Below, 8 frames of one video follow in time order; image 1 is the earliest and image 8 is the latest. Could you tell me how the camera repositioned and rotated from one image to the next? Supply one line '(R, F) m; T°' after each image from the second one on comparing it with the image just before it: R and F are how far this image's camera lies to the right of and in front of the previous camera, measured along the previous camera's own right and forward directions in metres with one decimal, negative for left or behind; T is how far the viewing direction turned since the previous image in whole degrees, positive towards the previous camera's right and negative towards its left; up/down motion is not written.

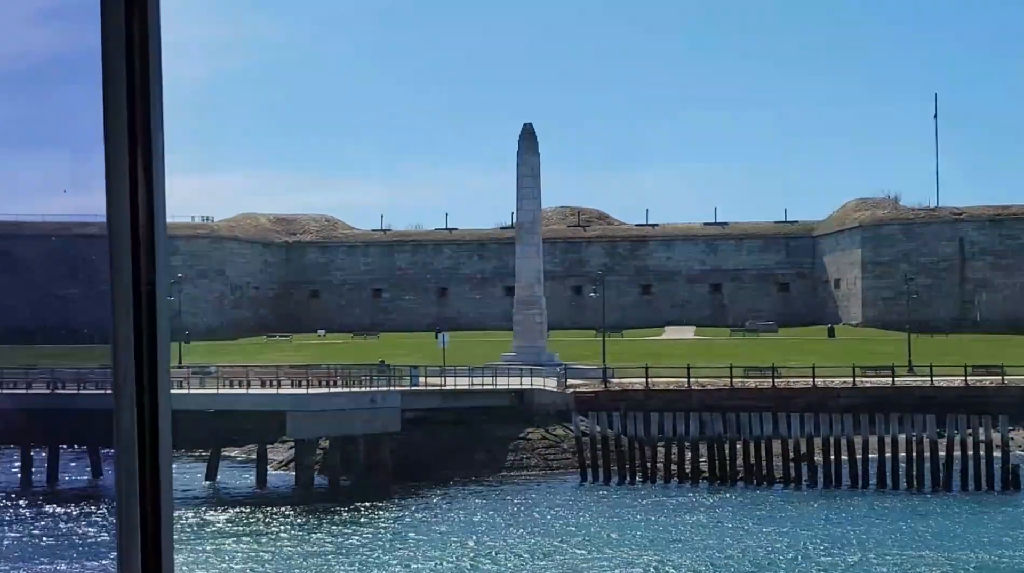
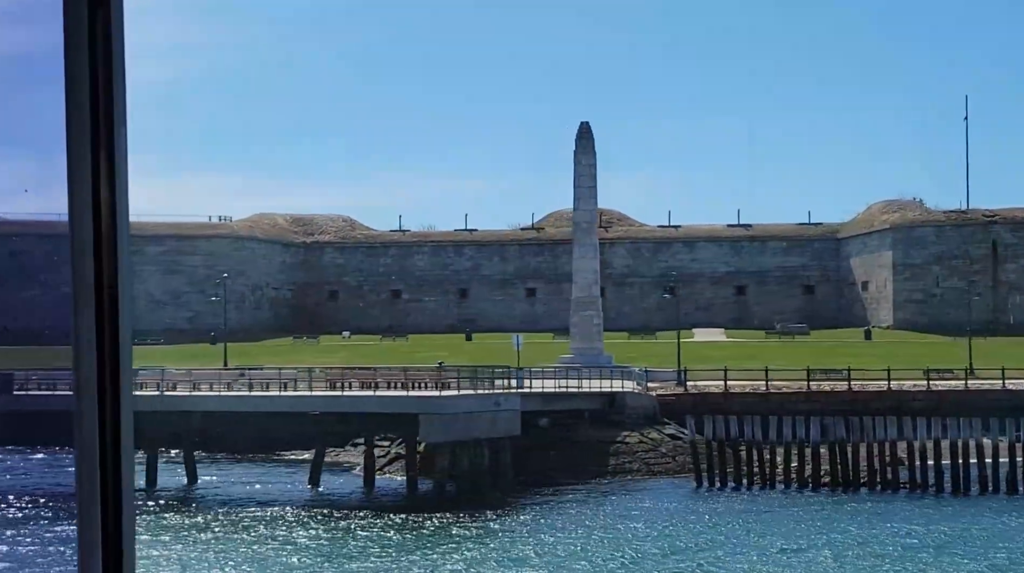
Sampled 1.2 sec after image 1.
(-0.4, +1.3) m; -1°
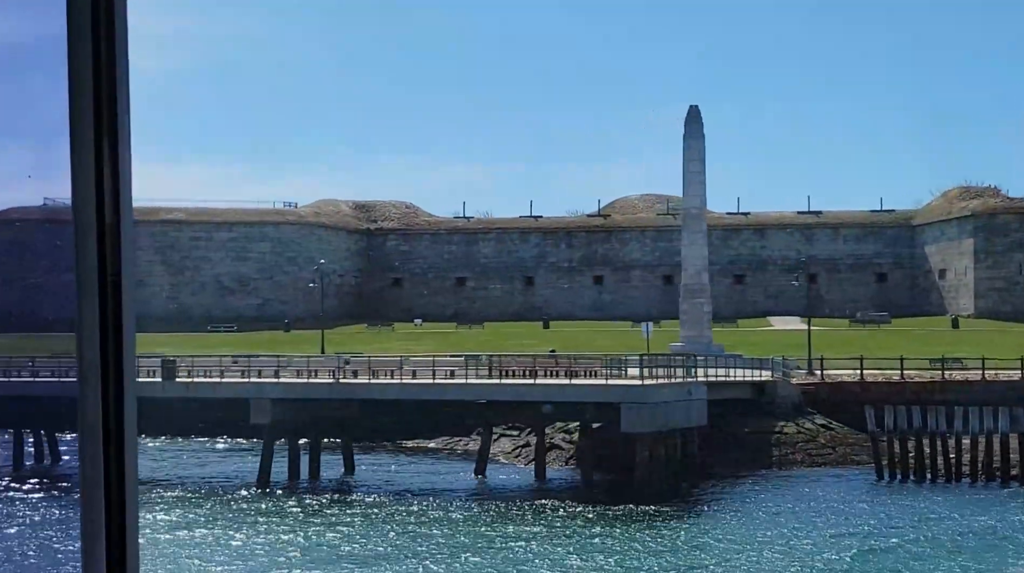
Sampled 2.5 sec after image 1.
(-0.3, +1.4) m; -2°
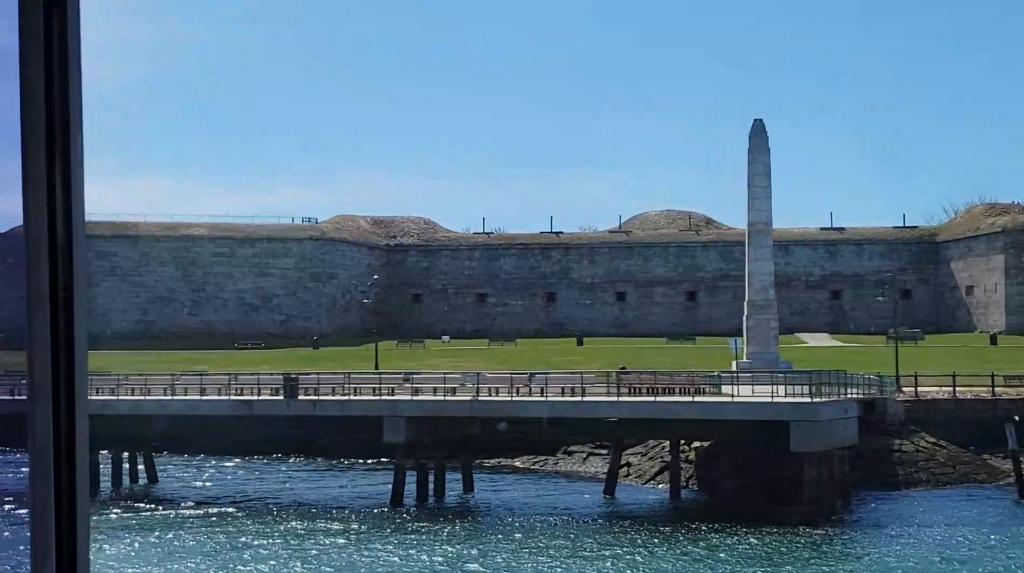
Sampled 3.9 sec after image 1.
(-0.1, +1.3) m; -1°
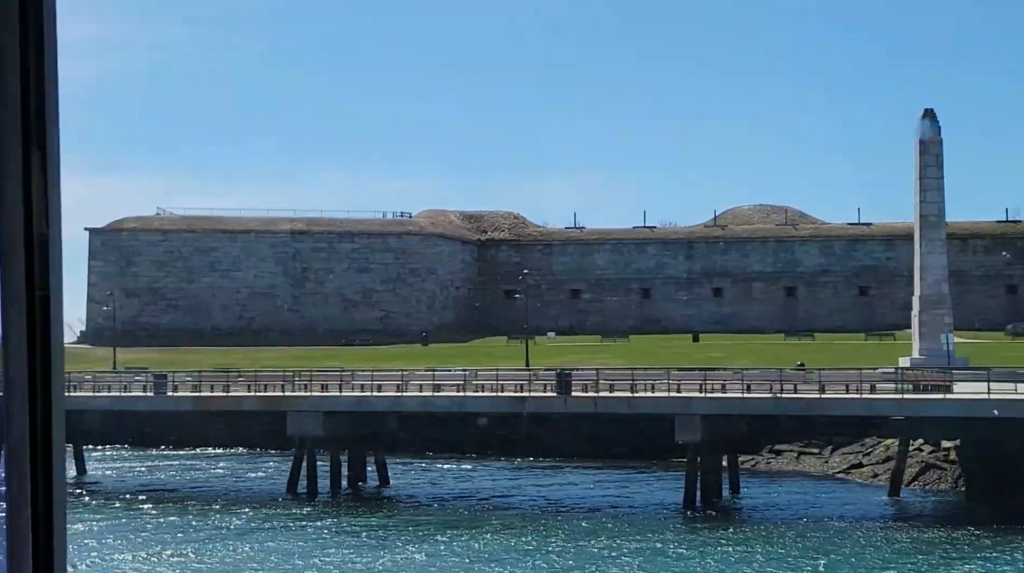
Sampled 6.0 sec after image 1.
(-1.0, +0.4) m; -3°
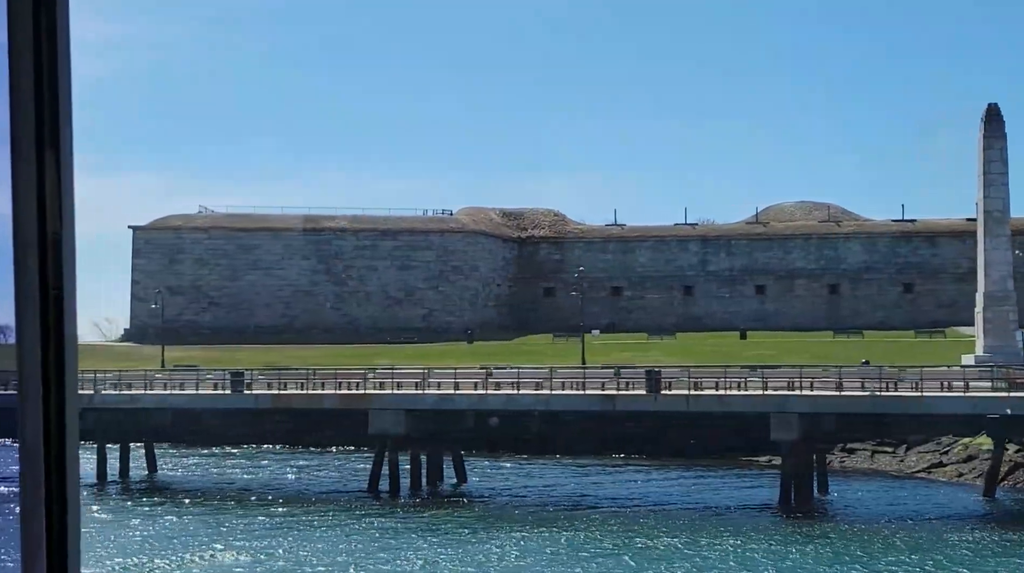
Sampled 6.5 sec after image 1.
(-0.3, +0.1) m; -1°
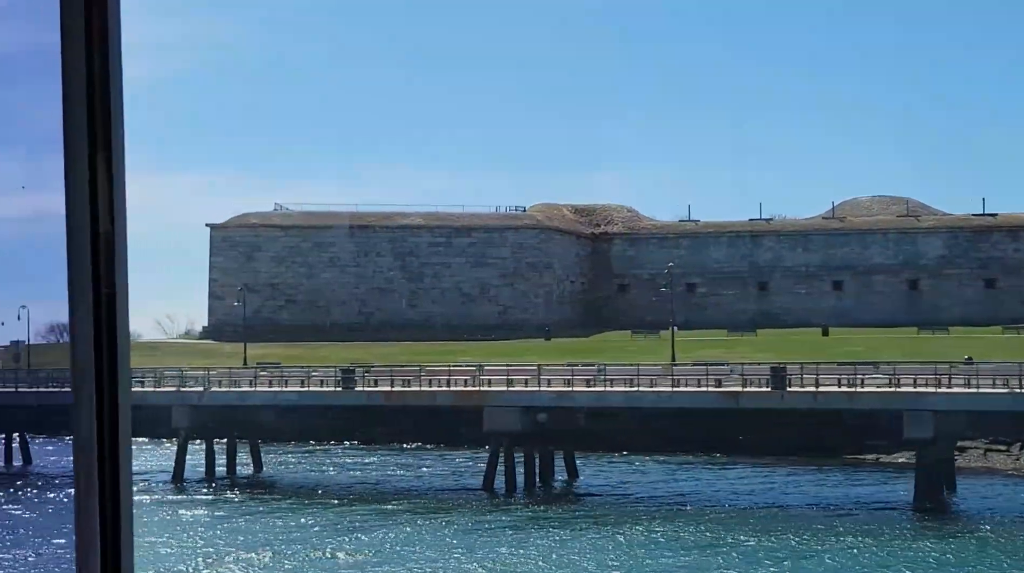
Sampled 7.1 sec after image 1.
(-0.3, +0.1) m; -2°
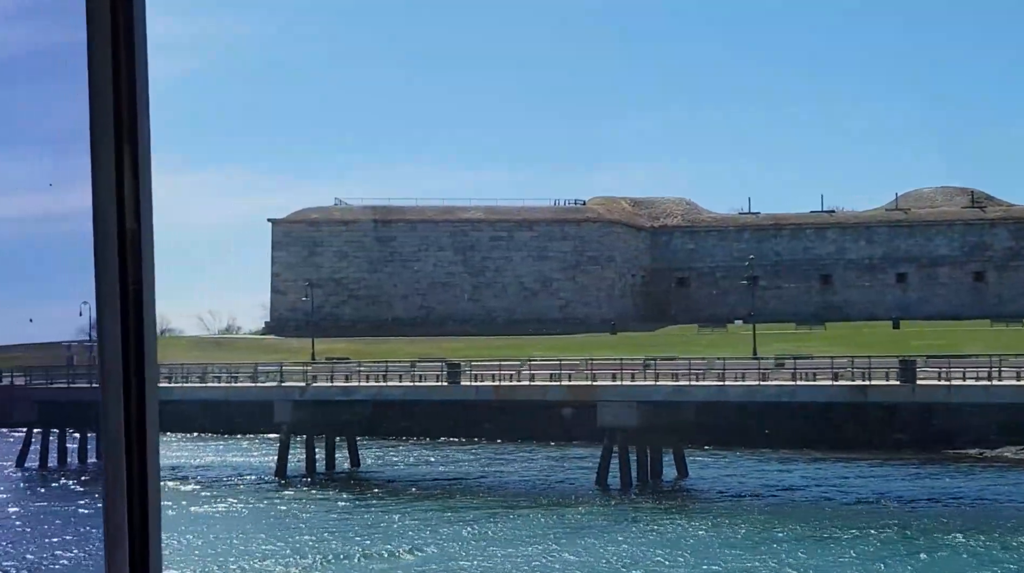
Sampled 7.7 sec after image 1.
(-0.3, +0.2) m; -2°
